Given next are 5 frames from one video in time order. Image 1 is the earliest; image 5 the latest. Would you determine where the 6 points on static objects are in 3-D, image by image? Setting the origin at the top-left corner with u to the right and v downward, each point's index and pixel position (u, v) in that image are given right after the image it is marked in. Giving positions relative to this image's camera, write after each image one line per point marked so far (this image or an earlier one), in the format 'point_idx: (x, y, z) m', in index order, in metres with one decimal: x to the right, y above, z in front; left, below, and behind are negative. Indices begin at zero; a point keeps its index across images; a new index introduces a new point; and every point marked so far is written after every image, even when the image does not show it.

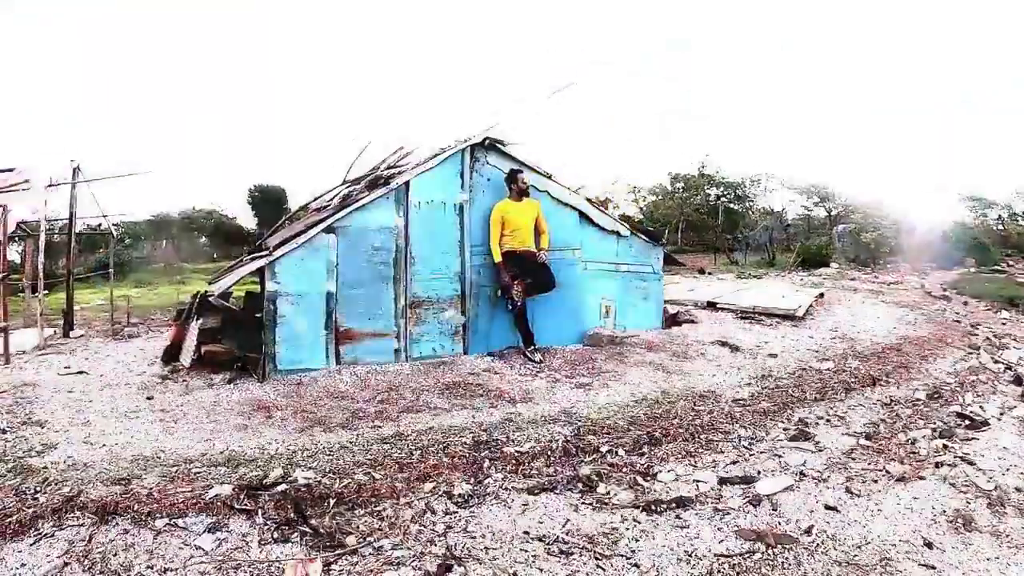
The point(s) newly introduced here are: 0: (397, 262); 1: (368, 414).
0: (-1.0, +0.2, +7.0) m
1: (-1.0, -0.9, +5.9) m
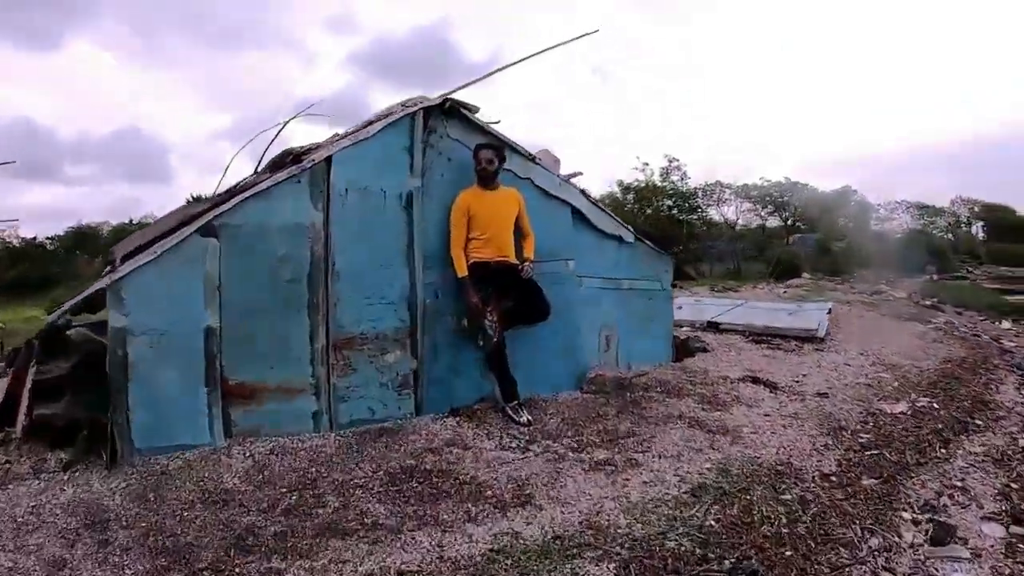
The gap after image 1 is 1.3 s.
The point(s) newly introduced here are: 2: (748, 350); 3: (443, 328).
0: (-1.1, 0.0, +4.6) m
1: (-1.0, -1.1, +3.5) m
2: (+2.3, -0.6, +8.1) m
3: (-0.4, -0.2, +4.7) m
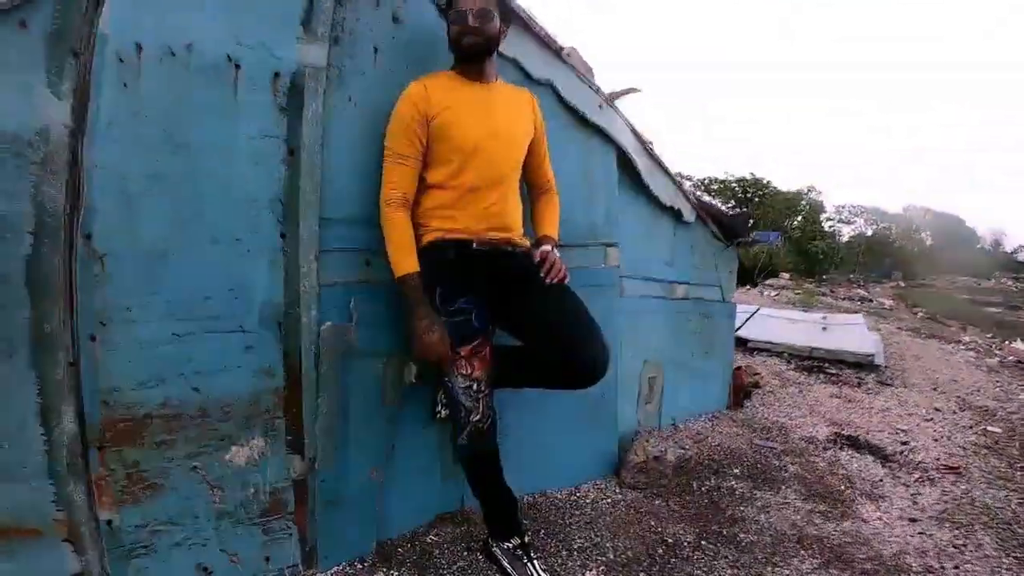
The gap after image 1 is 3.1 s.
0: (-1.1, 0.0, +2.1) m
1: (-1.0, -1.1, +0.9) m
2: (+2.0, -0.6, +5.8) m
3: (-0.4, -0.3, +2.2) m
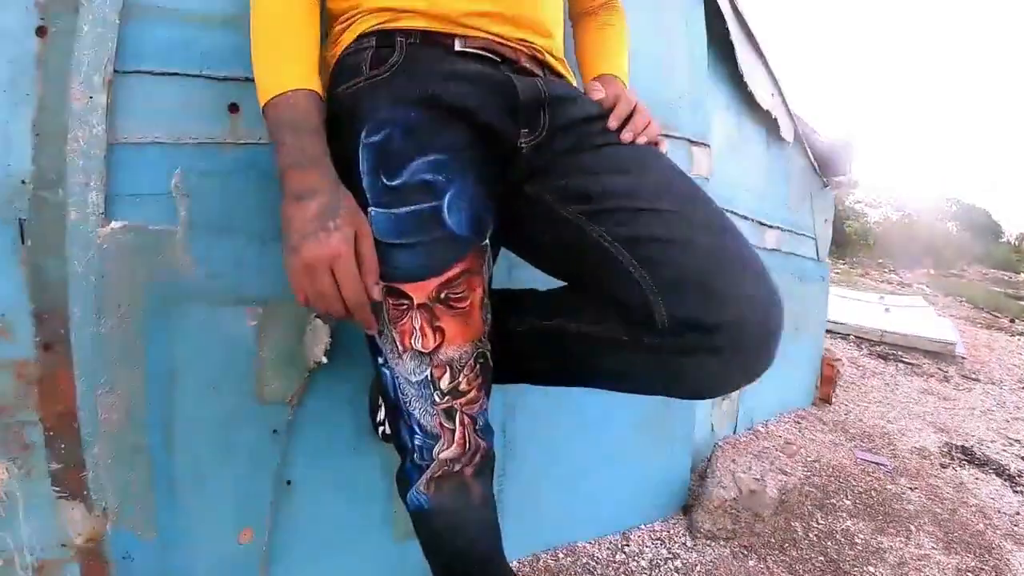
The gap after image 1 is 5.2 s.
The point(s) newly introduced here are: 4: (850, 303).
0: (-1.0, +0.2, +1.0) m
1: (-1.0, -0.9, -0.1) m
2: (+2.1, -0.5, +4.7) m
3: (-0.4, -0.1, +1.2) m
4: (+3.0, -0.2, +7.5) m
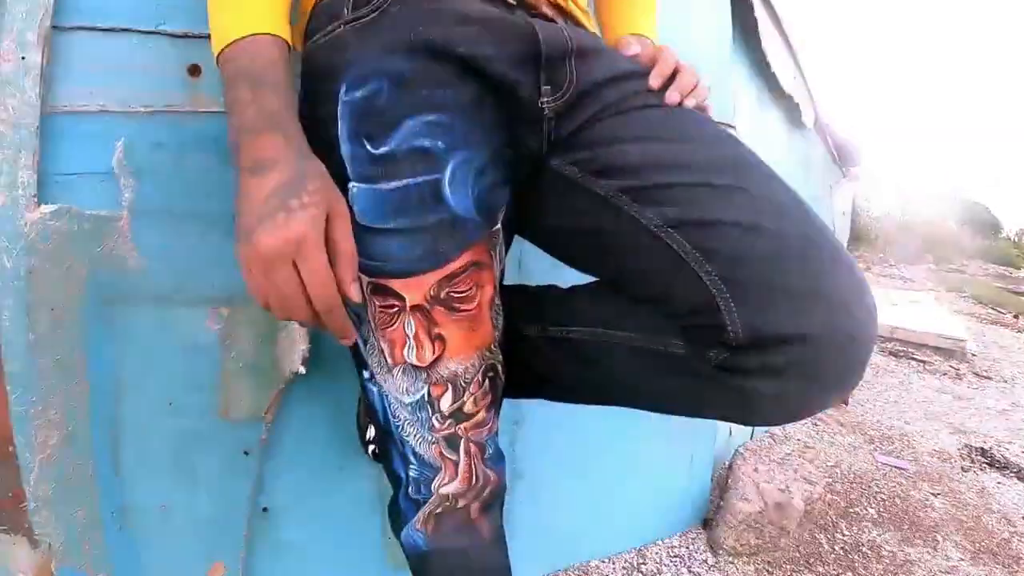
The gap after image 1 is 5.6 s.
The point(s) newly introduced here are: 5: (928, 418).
0: (-1.0, +0.2, +0.9) m
1: (-1.0, -0.9, -0.2) m
2: (+2.1, -0.4, +4.6) m
3: (-0.3, -0.1, +1.0) m
4: (+3.0, -0.1, +7.4) m
5: (+1.7, -0.6, +3.6) m
